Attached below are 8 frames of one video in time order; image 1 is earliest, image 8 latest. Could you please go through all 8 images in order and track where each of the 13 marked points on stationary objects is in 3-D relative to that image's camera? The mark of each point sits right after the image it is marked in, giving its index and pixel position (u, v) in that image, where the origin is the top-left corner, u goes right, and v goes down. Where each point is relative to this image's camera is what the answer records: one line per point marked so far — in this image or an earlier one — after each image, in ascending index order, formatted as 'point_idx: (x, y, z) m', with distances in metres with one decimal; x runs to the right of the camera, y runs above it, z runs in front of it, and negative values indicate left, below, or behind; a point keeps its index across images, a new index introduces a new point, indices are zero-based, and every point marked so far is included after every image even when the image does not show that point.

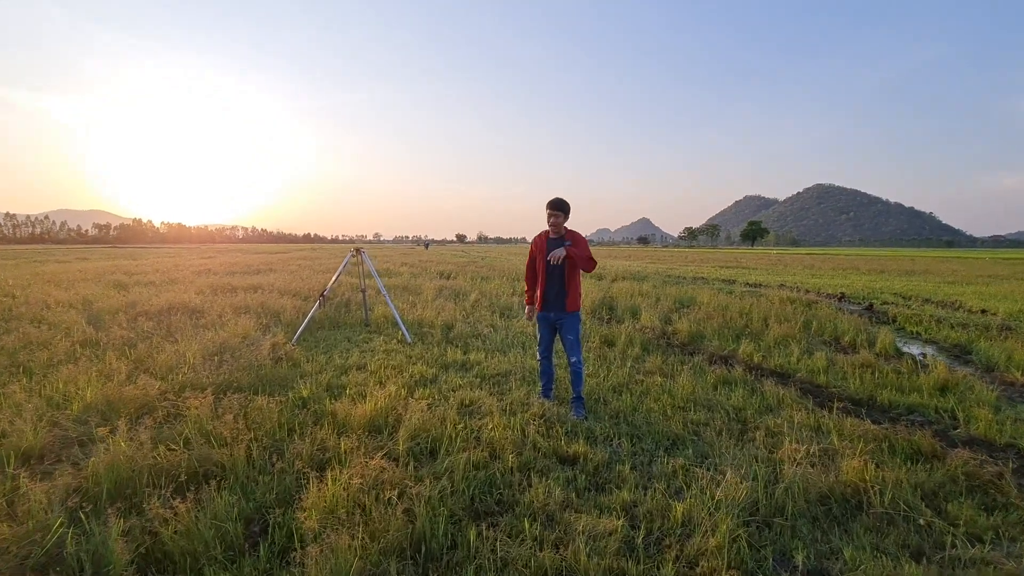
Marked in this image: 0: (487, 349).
0: (-0.3, -0.8, +6.9) m
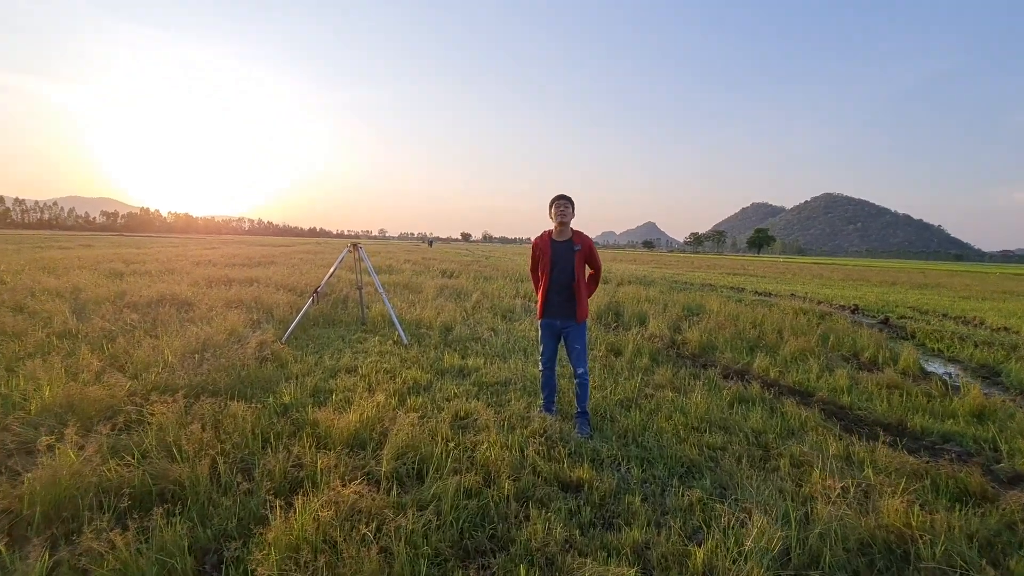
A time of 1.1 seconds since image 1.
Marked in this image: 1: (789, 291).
0: (-0.3, -0.9, +6.5) m
1: (+10.4, -0.1, +18.6) m
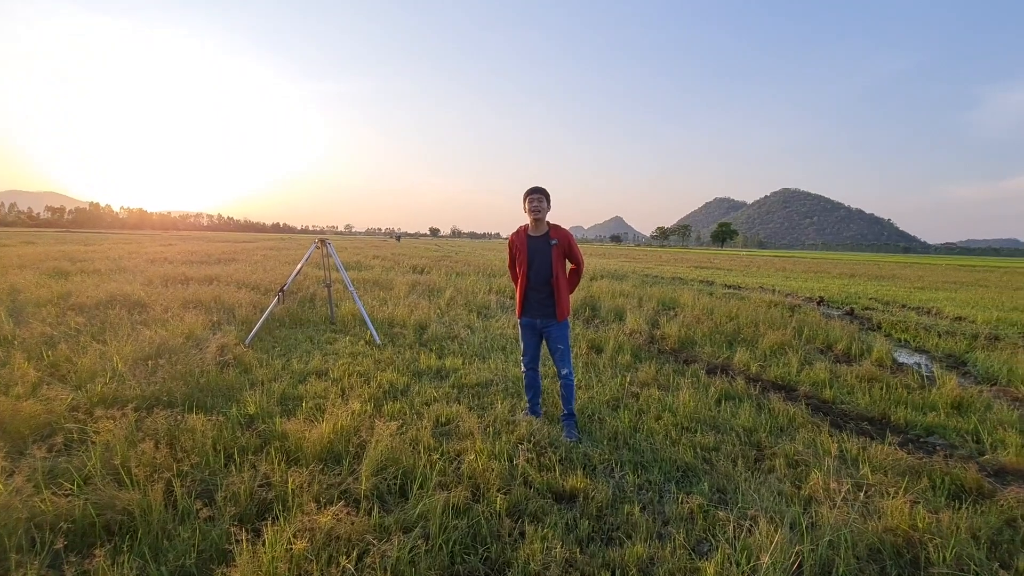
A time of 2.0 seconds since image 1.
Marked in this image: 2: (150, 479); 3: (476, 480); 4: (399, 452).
0: (-0.6, -0.8, +6.3) m
1: (+9.4, +0.2, +19.0) m
2: (-1.9, -1.0, +2.7) m
3: (-0.2, -1.2, +3.0) m
4: (-0.7, -1.0, +3.1) m
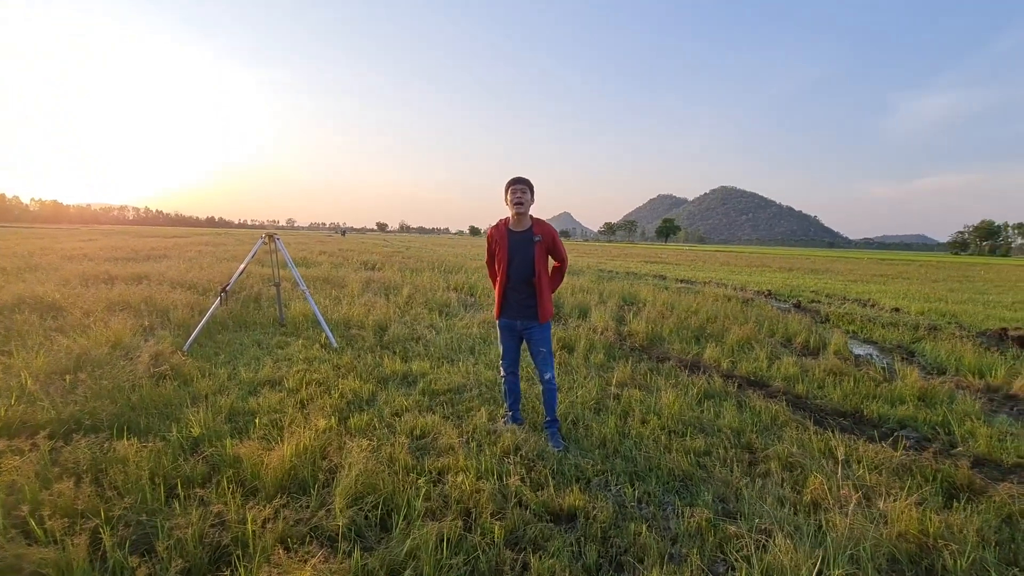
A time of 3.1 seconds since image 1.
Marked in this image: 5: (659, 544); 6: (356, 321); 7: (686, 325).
0: (-1.0, -0.8, +5.9) m
1: (+7.7, +0.4, +19.6) m
2: (-1.9, -1.0, +2.2) m
3: (-0.2, -1.2, +2.7) m
4: (-0.8, -1.1, +2.8) m
5: (+0.7, -1.3, +2.5) m
6: (-2.4, -0.5, +7.5) m
7: (+2.8, -0.6, +8.0) m
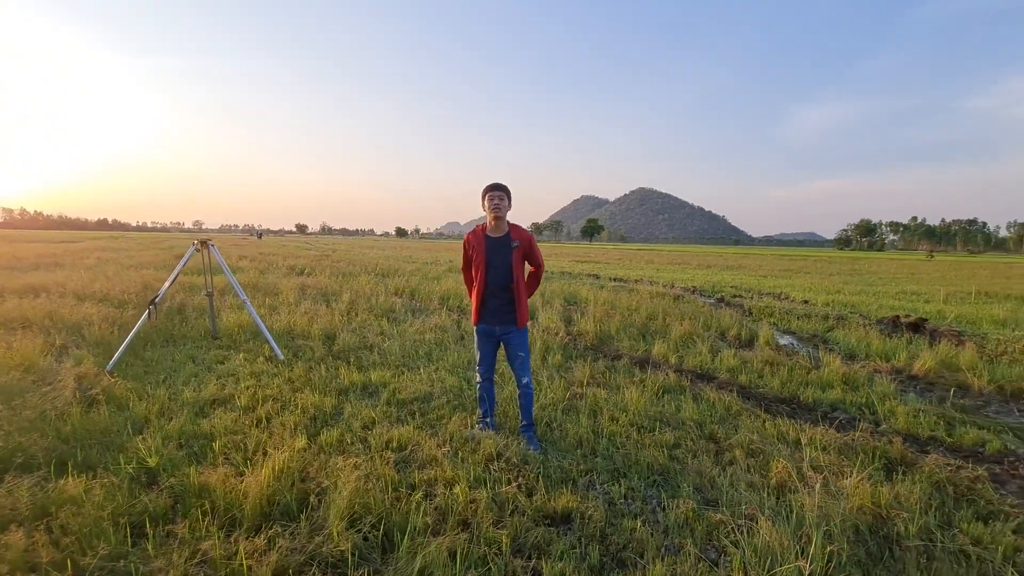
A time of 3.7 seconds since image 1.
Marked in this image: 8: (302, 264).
0: (-1.4, -0.9, +5.7) m
1: (+5.1, +0.5, +20.5) m
2: (-1.9, -1.1, +1.9) m
3: (-0.3, -1.2, +2.6) m
4: (-0.8, -1.1, +2.7) m
5: (+0.8, -1.3, +2.6) m
6: (-3.1, -0.6, +7.2) m
7: (+2.0, -0.6, +8.3) m
8: (-8.2, +0.9, +19.3) m
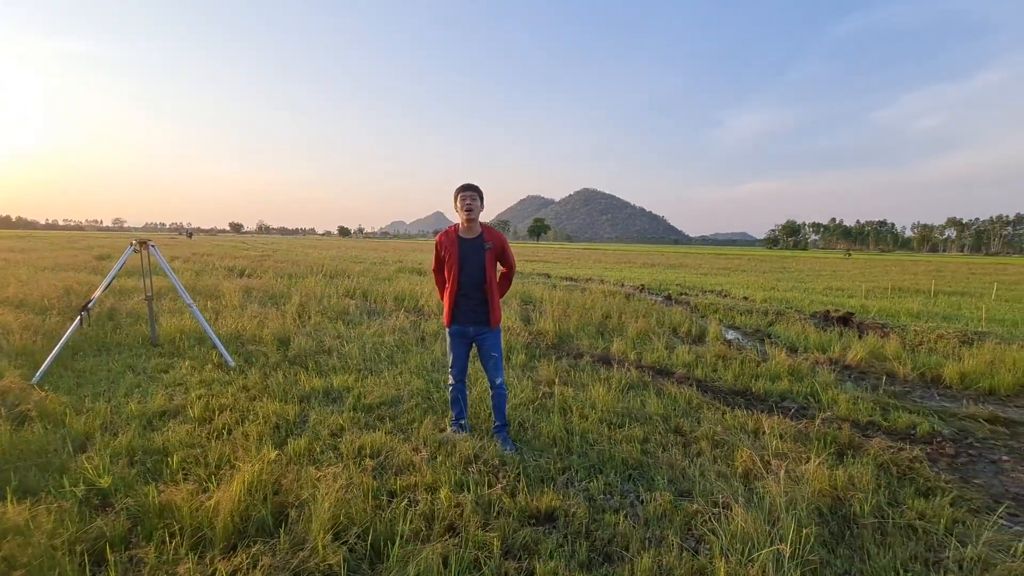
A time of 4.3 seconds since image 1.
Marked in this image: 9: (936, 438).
0: (-1.8, -0.9, +5.6) m
1: (+3.1, +0.5, +20.9) m
2: (-1.8, -1.2, +1.7) m
3: (-0.3, -1.2, +2.6) m
4: (-0.8, -1.1, +2.6) m
5: (+0.7, -1.3, +2.7) m
6: (-3.6, -0.6, +6.8) m
7: (+1.3, -0.6, +8.5) m
8: (-10.0, +0.8, +18.3) m
9: (+3.6, -1.3, +4.2) m
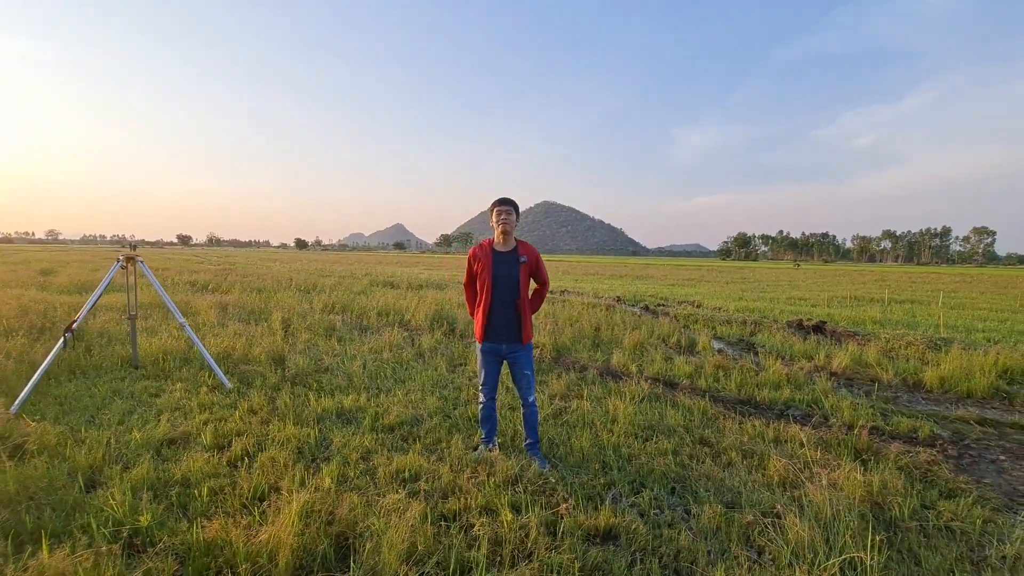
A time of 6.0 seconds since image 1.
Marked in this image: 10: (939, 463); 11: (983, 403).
0: (-1.7, -1.1, +5.4) m
1: (+2.0, 0.0, +21.1) m
2: (-1.4, -1.2, +1.5) m
3: (0.0, -1.3, +2.6) m
4: (-0.5, -1.2, +2.5) m
5: (+1.0, -1.4, +2.7) m
6: (-3.6, -0.9, +6.5) m
7: (+1.2, -0.8, +8.6) m
8: (-10.8, +0.3, +17.5) m
9: (+3.8, -1.4, +4.4) m
10: (+3.3, -1.4, +3.9) m
11: (+5.5, -1.3, +5.8) m
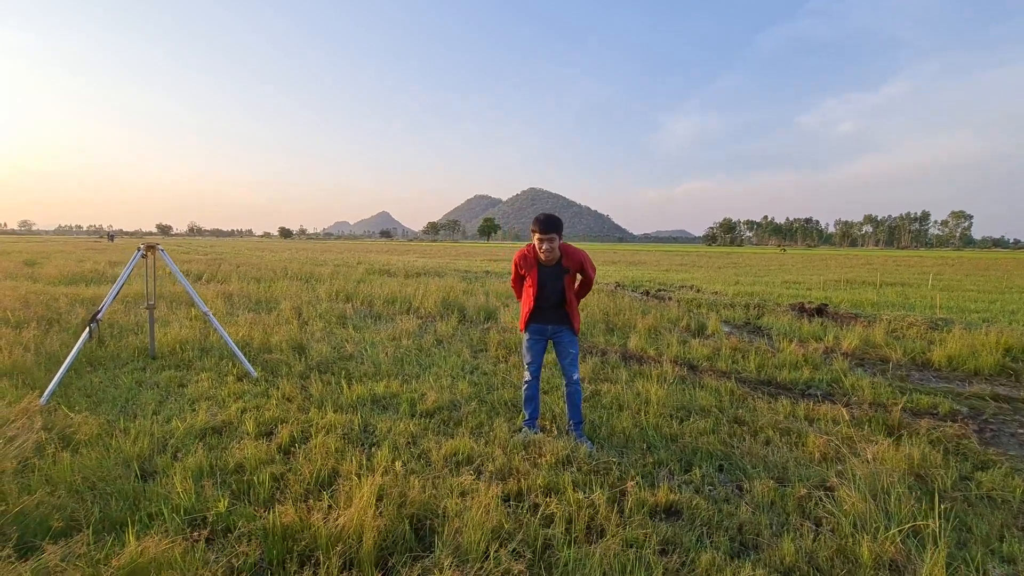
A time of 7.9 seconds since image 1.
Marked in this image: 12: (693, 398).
0: (-1.4, -0.9, +5.4) m
1: (+1.9, +0.6, +21.2) m
2: (-1.0, -1.2, +1.6) m
3: (+0.4, -1.2, +2.6) m
4: (-0.1, -1.1, +2.5) m
5: (+1.4, -1.3, +2.8) m
6: (-3.3, -0.7, +6.4) m
7: (+1.4, -0.5, +8.6) m
8: (-10.9, +0.6, +17.2) m
9: (+4.1, -1.2, +4.6) m
10: (+3.7, -1.2, +4.0) m
11: (+5.8, -1.1, +6.0) m
12: (+1.7, -1.1, +4.7) m
